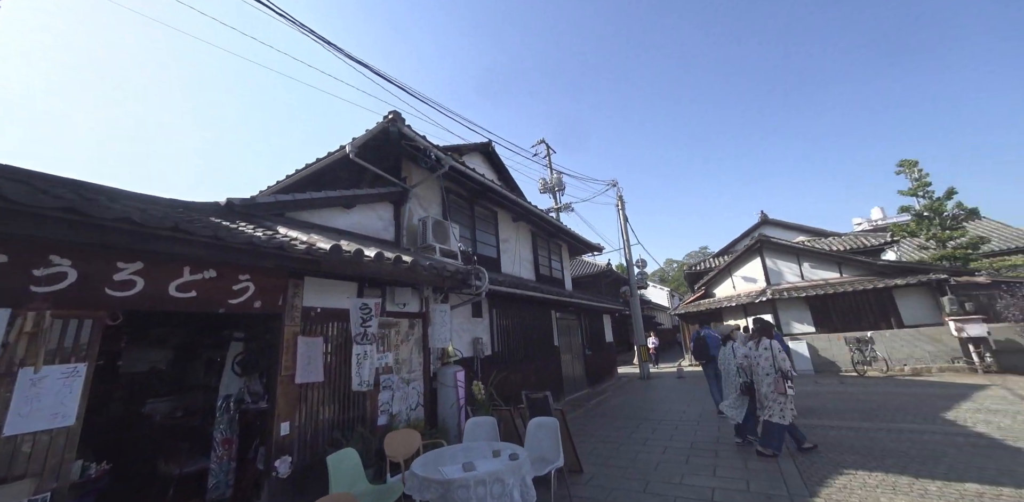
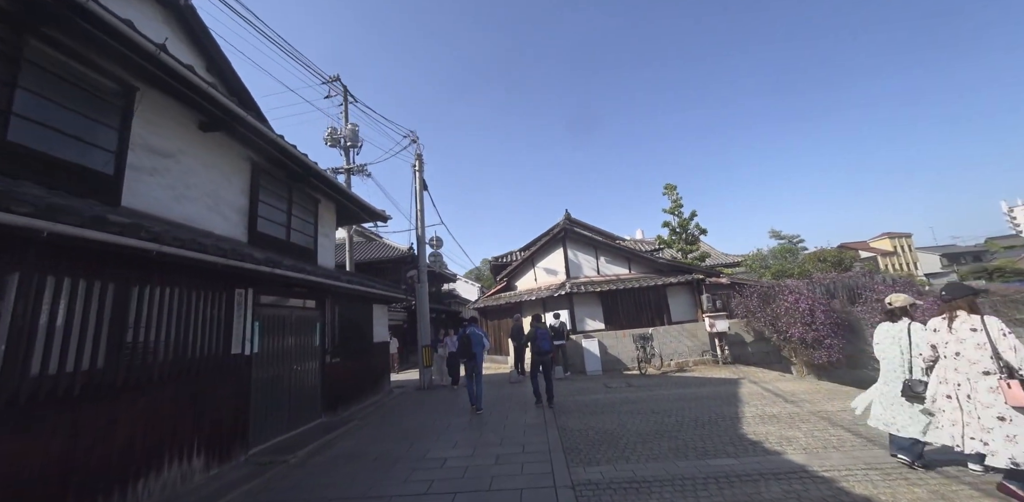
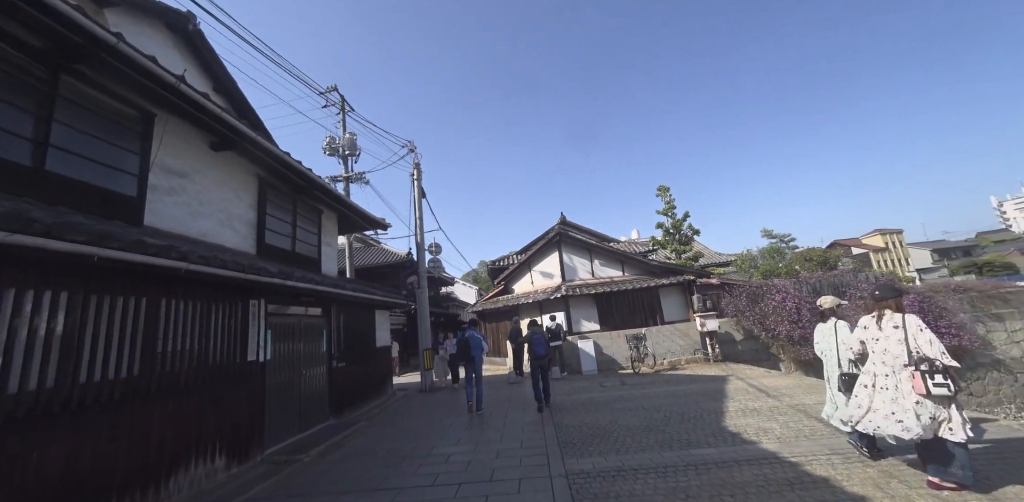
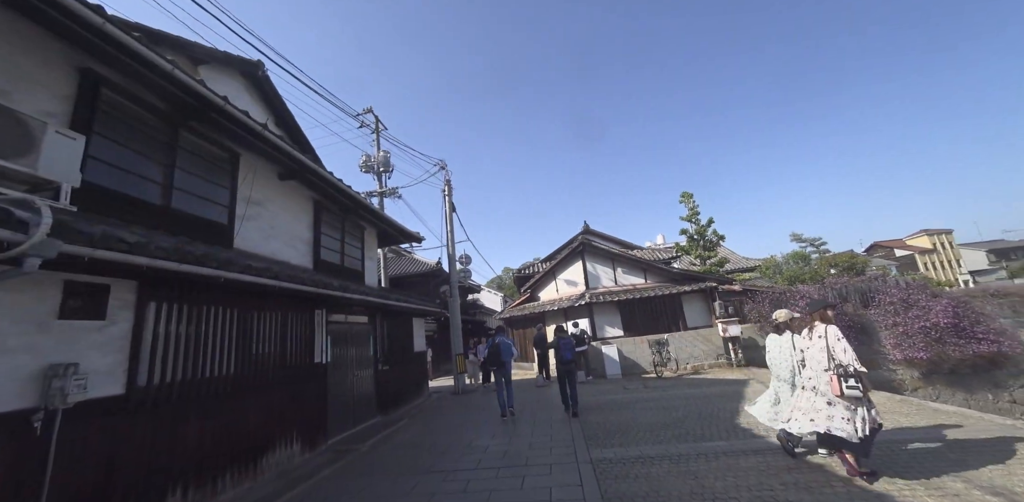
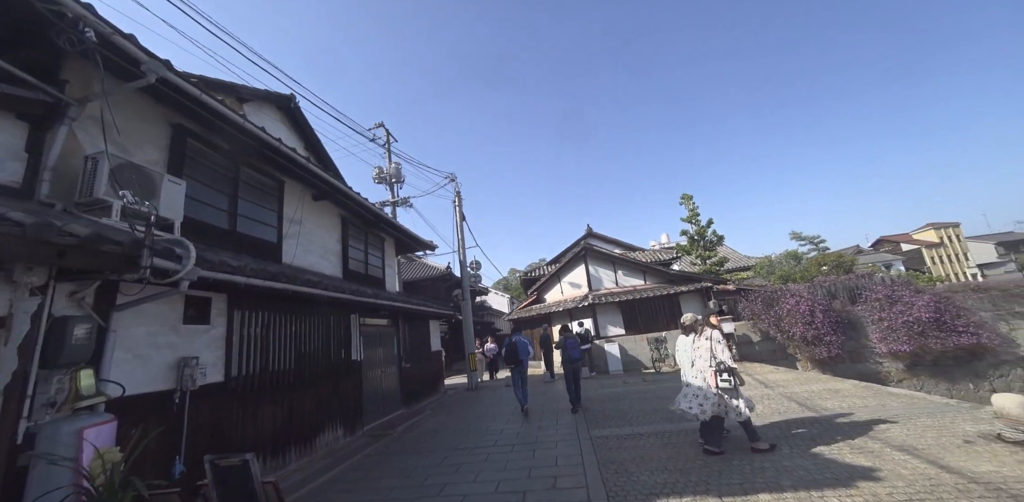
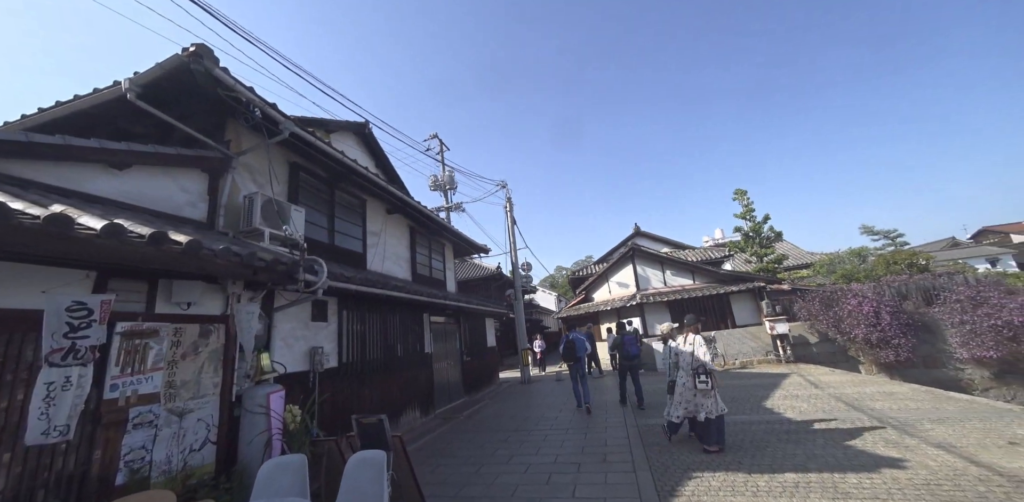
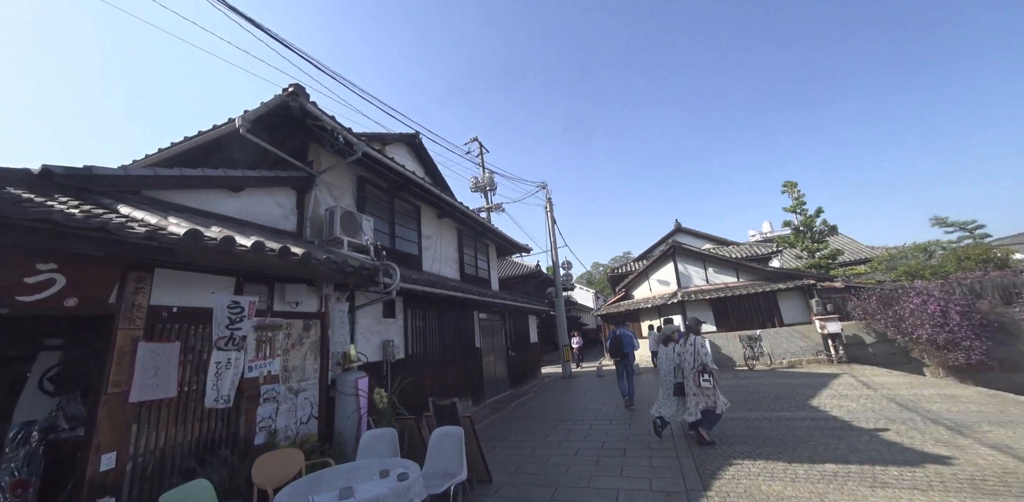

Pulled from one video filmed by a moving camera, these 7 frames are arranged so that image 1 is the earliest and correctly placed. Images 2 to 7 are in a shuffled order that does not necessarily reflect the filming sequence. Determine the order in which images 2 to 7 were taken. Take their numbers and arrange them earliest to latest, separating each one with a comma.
7, 6, 5, 4, 3, 2
